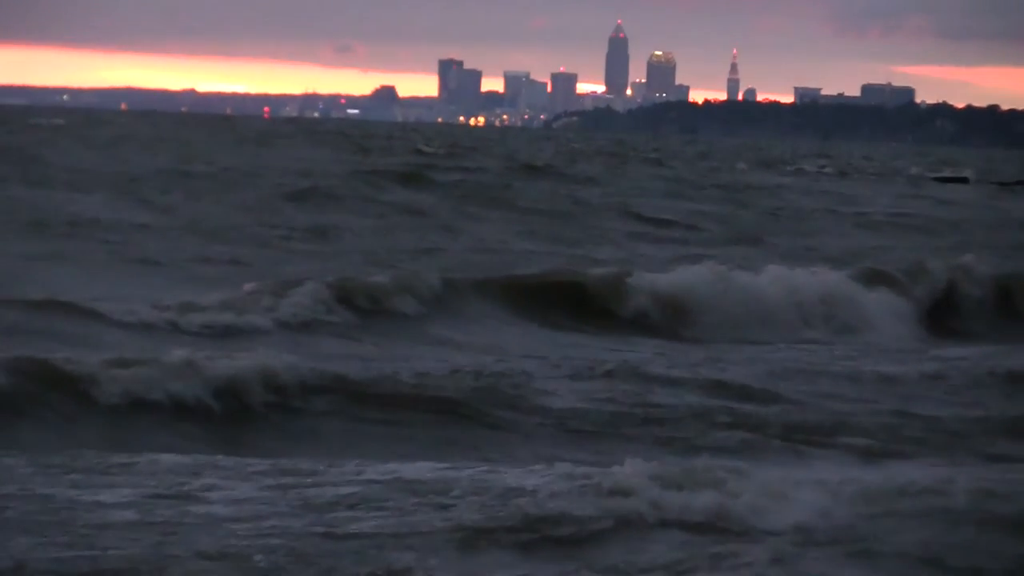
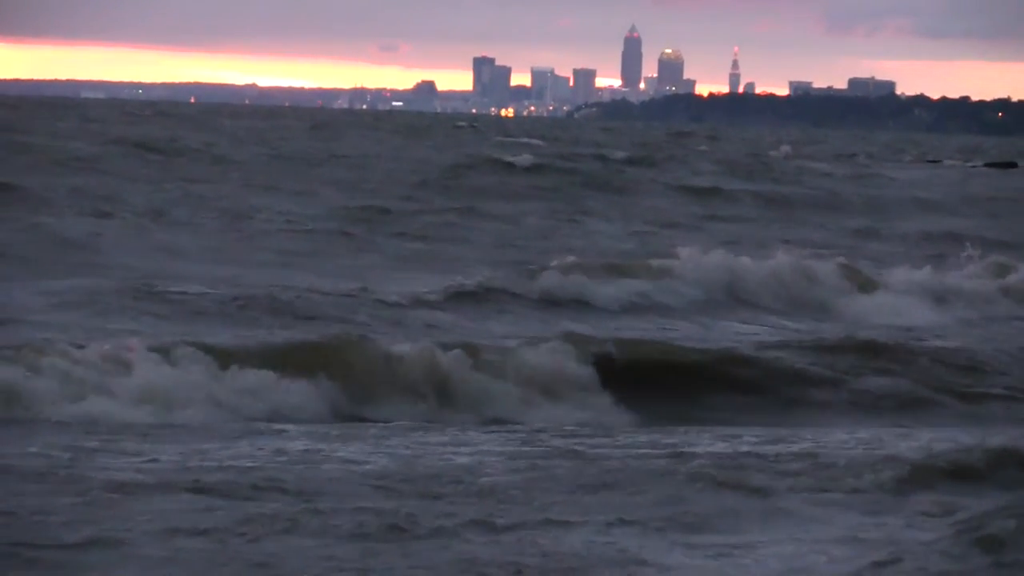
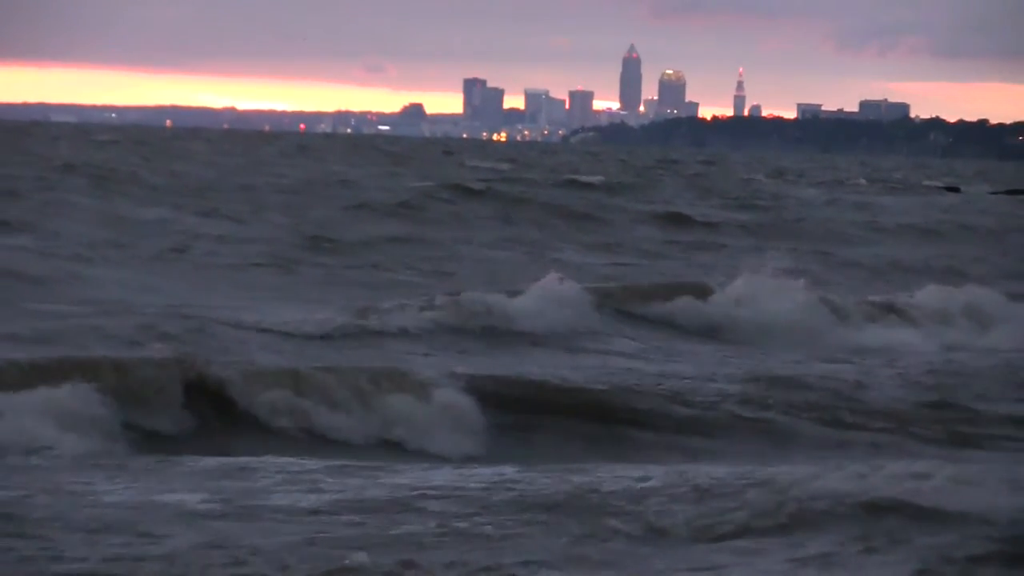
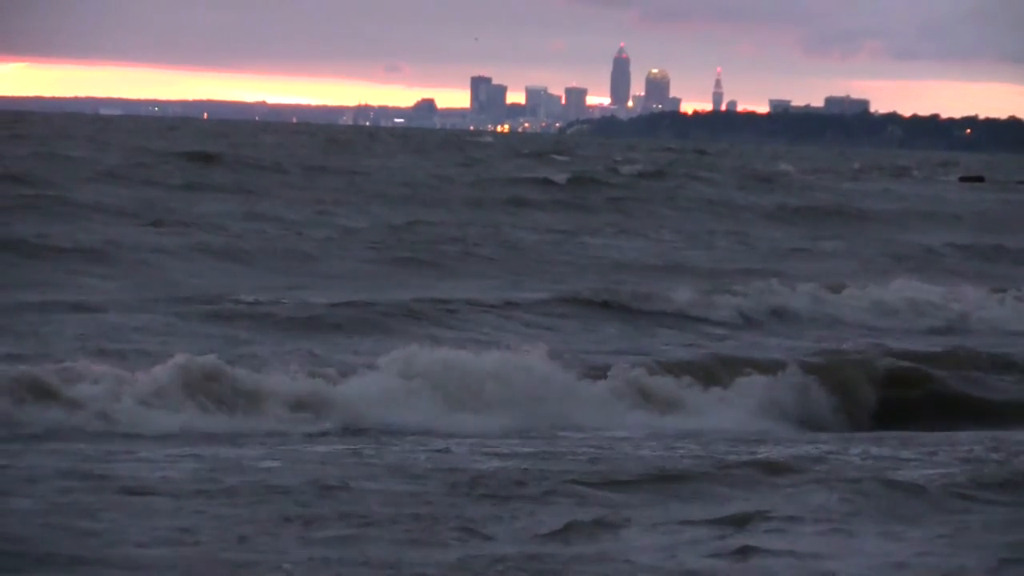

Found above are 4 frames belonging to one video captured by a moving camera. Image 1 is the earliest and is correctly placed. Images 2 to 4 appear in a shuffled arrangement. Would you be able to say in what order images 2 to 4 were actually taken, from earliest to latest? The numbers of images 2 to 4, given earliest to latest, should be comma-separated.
3, 2, 4
